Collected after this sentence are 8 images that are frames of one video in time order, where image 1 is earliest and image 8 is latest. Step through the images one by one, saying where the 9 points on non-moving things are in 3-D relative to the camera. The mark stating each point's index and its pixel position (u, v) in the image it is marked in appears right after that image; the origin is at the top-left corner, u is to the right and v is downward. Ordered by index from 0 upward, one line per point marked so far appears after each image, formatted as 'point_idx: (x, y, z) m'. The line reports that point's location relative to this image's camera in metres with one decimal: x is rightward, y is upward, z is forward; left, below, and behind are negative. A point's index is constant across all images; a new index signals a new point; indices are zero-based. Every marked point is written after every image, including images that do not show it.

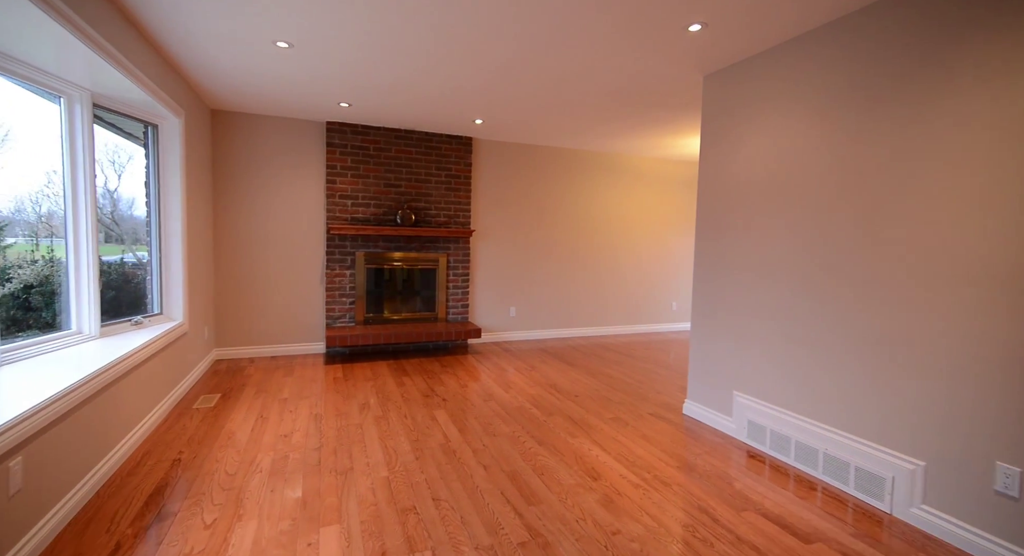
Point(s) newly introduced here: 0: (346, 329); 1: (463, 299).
0: (-1.6, -0.5, +4.5) m
1: (-0.6, -0.3, +5.2) m
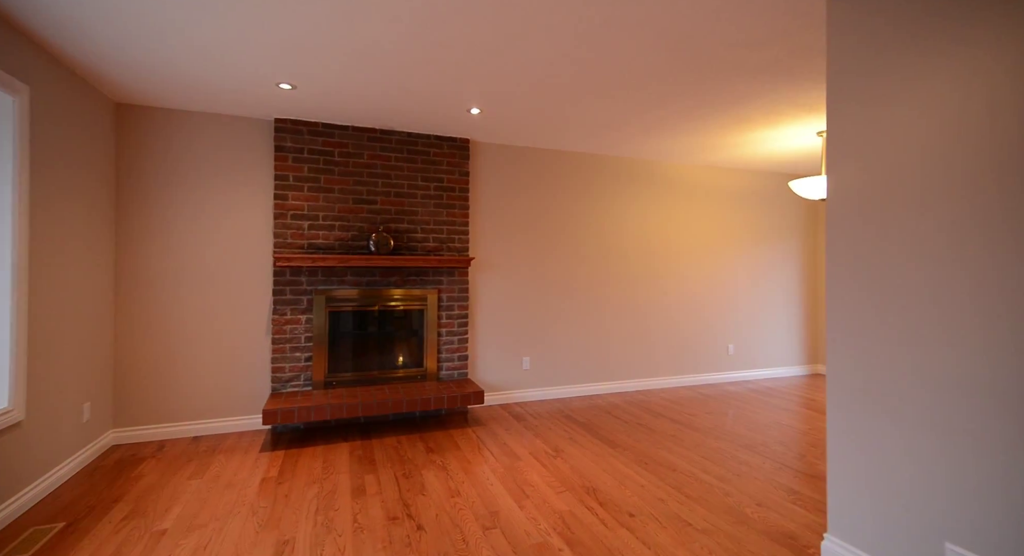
0: (-1.5, -0.9, +3.3) m
1: (-0.5, -0.6, +4.0) m
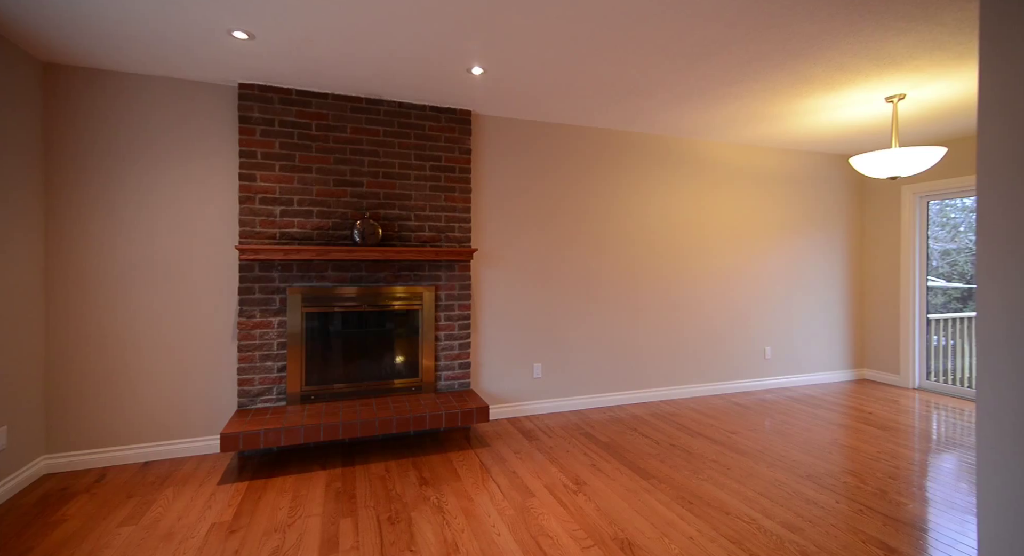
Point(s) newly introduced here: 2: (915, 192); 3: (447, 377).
0: (-1.5, -0.8, +2.8) m
1: (-0.4, -0.6, +3.4) m
2: (+3.9, +0.9, +4.5) m
3: (-0.5, -0.7, +3.4) m
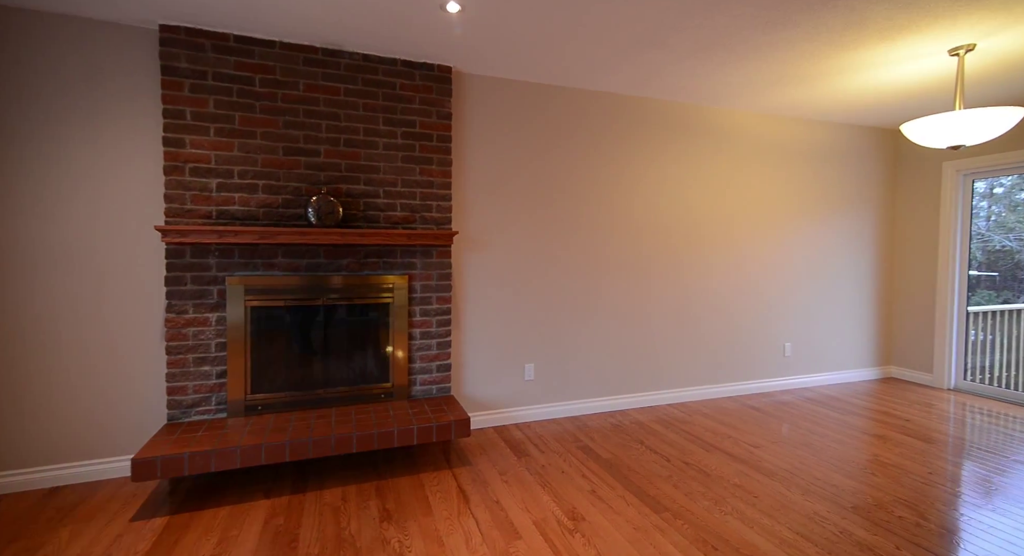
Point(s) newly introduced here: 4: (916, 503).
0: (-1.6, -0.8, +2.3) m
1: (-0.5, -0.5, +2.9) m
2: (+3.8, +1.0, +3.9) m
3: (-0.6, -0.7, +2.9) m
4: (+2.0, -1.1, +2.3) m
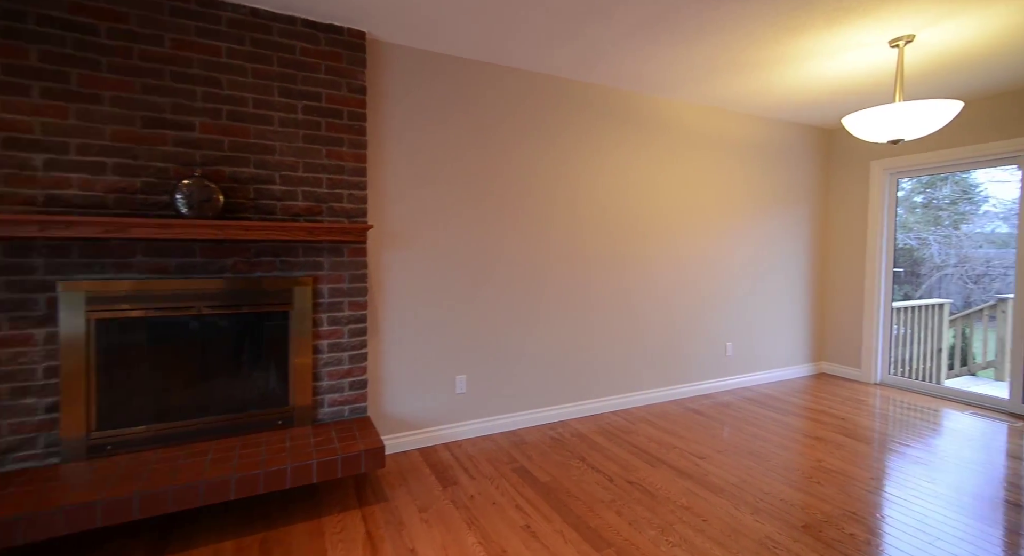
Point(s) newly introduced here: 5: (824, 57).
0: (-1.9, -0.8, +1.7) m
1: (-0.9, -0.5, +2.5) m
2: (+3.3, +1.0, +4.0) m
3: (-1.0, -0.7, +2.5) m
4: (+1.7, -1.1, +2.1) m
5: (+1.9, +1.3, +2.8) m
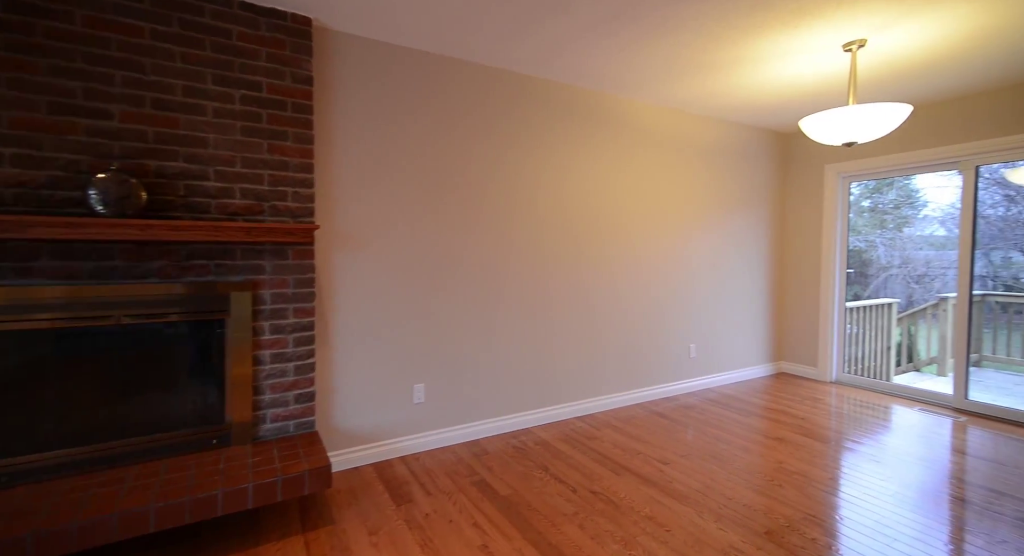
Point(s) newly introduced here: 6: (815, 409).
0: (-2.0, -0.8, +1.5) m
1: (-1.1, -0.5, +2.3) m
2: (+2.9, +1.0, +4.1) m
3: (-1.2, -0.7, +2.3) m
4: (+1.5, -1.1, +2.1) m
5: (+1.6, +1.3, +2.8) m
6: (+2.5, -1.1, +3.7) m
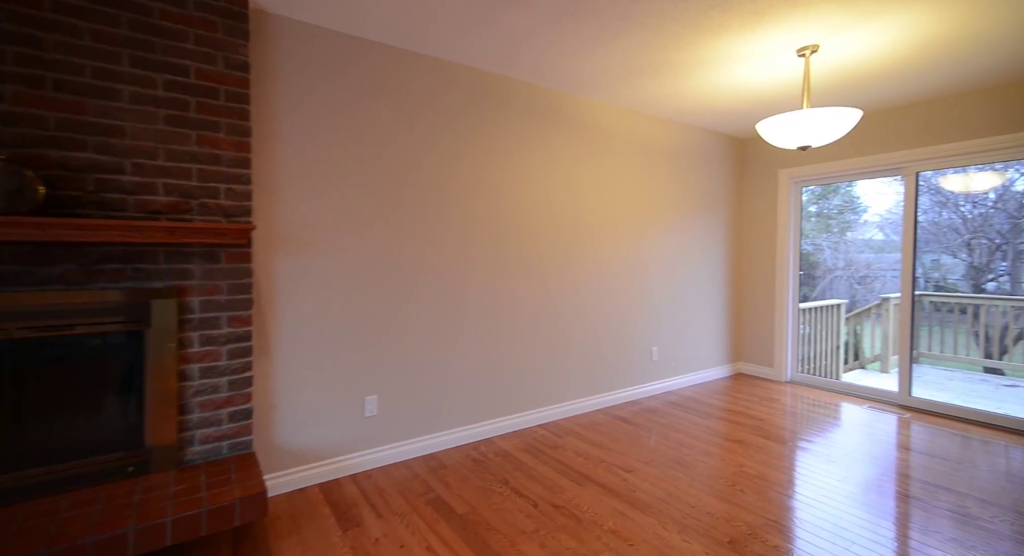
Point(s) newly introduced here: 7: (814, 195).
0: (-2.2, -0.8, +1.2) m
1: (-1.3, -0.6, +2.1) m
2: (+2.6, +0.9, +4.2) m
3: (-1.4, -0.7, +2.1) m
4: (+1.3, -1.1, +2.1) m
5: (+1.4, +1.3, +2.8) m
6: (+2.1, -1.1, +3.8) m
7: (+2.8, +0.8, +4.2) m
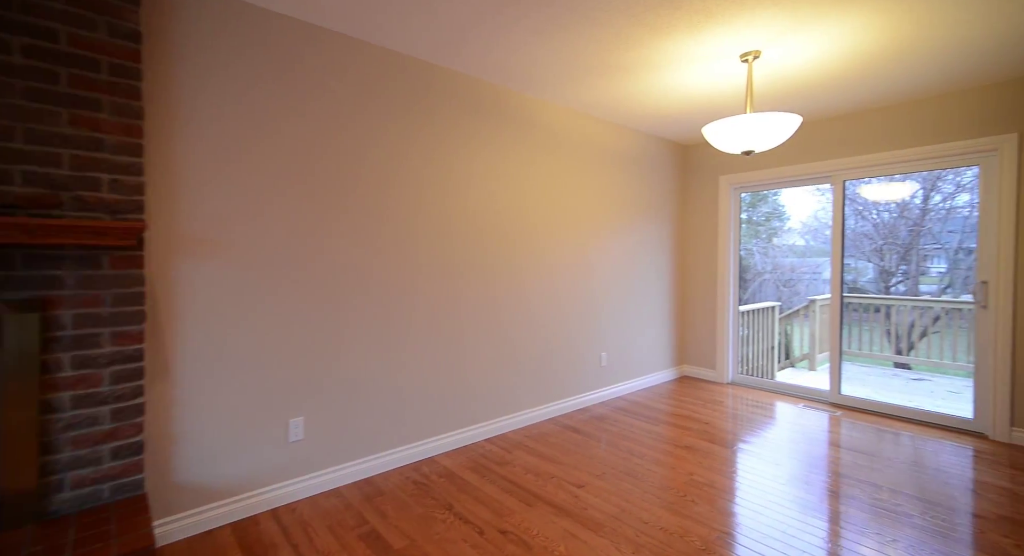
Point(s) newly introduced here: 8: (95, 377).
0: (-2.3, -0.9, +0.8) m
1: (-1.5, -0.6, +1.8) m
2: (+2.1, +0.9, +4.3) m
3: (-1.6, -0.7, +1.7) m
4: (+1.0, -1.2, +2.1) m
5: (+1.0, +1.3, +2.7) m
6: (+1.7, -1.1, +3.8) m
7: (+2.3, +0.7, +4.3) m
8: (-1.6, -0.4, +1.7) m
